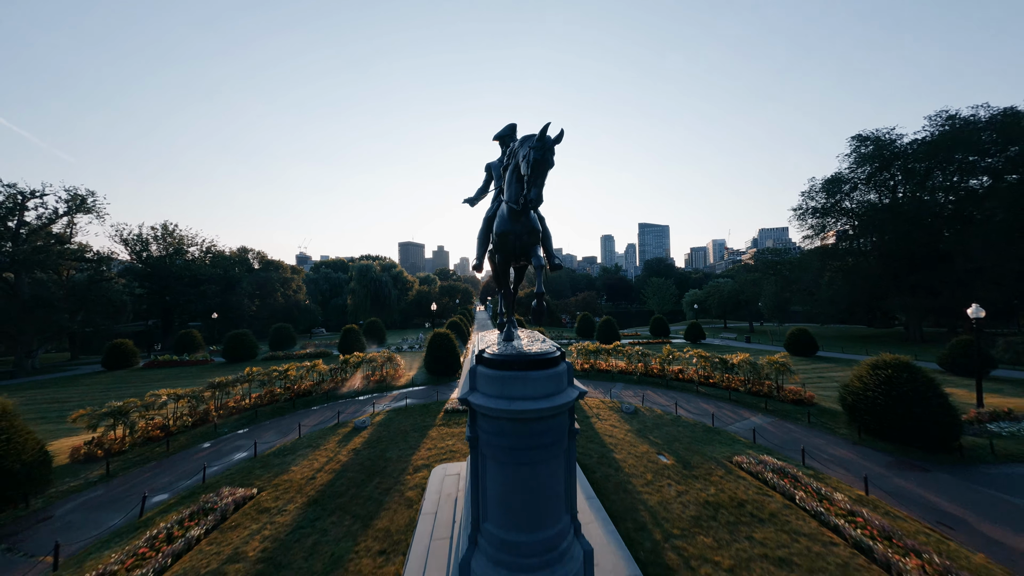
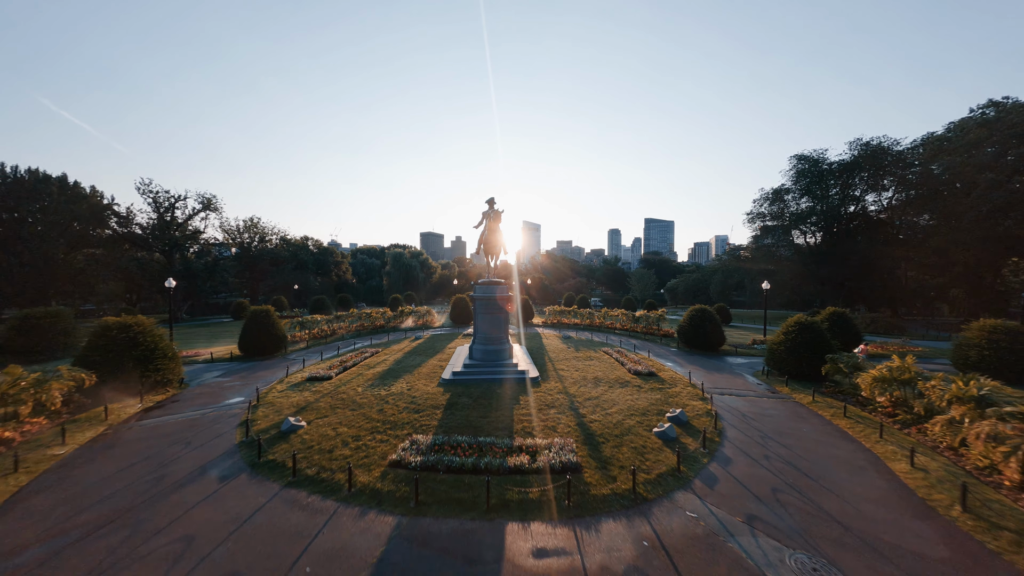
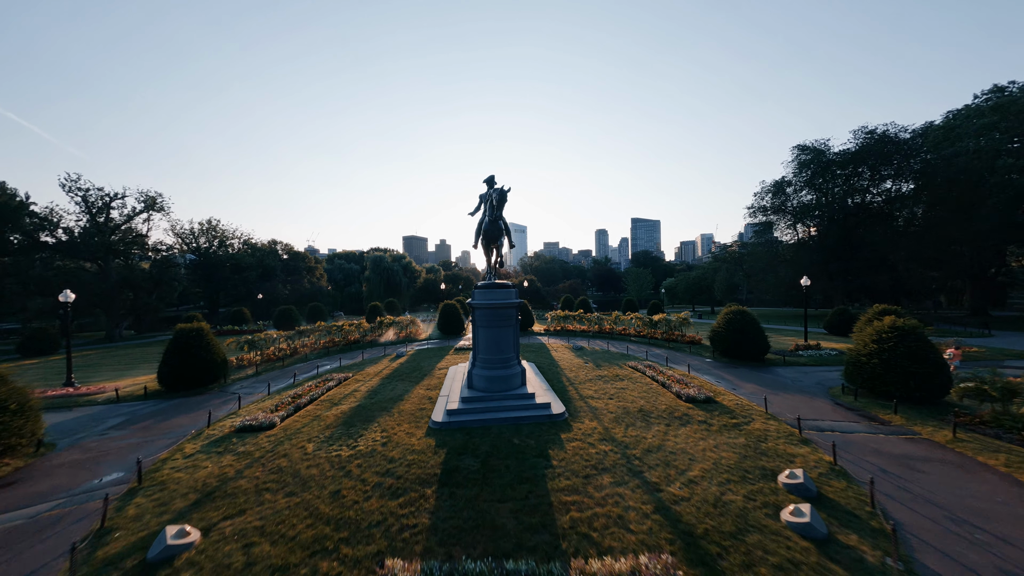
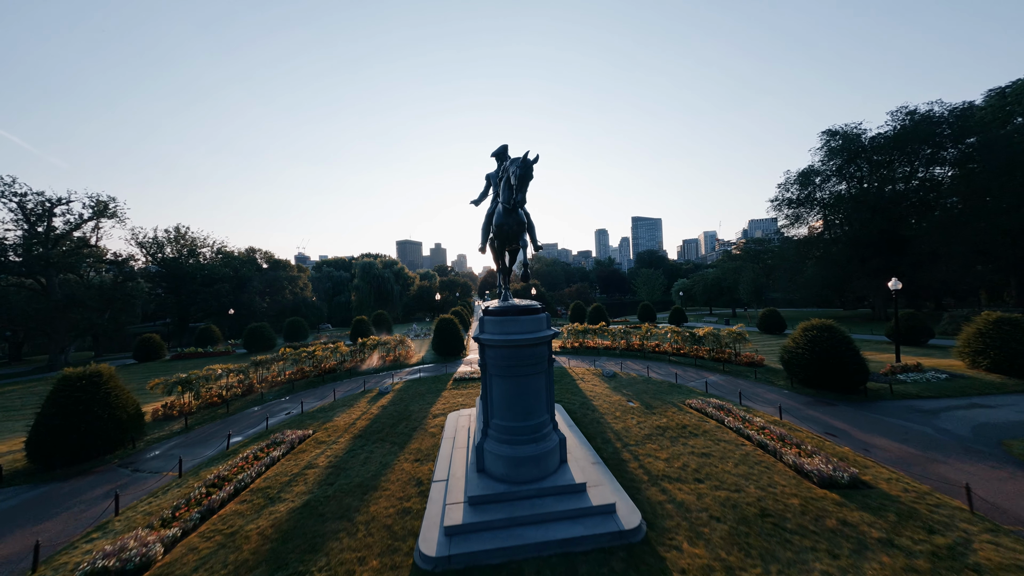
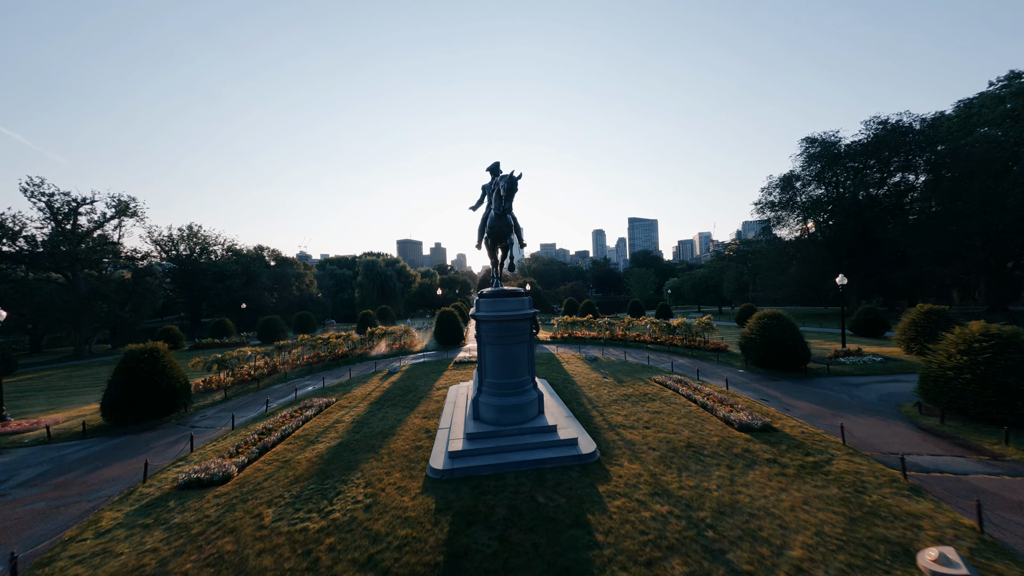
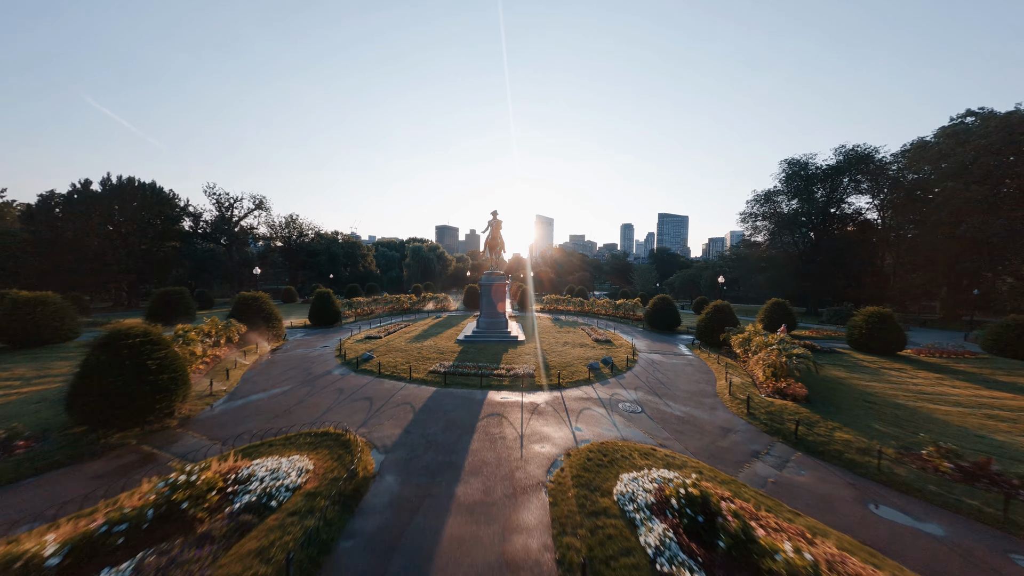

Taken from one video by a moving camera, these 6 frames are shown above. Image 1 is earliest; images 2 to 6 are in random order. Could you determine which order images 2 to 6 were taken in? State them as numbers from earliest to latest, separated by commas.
4, 5, 3, 2, 6
